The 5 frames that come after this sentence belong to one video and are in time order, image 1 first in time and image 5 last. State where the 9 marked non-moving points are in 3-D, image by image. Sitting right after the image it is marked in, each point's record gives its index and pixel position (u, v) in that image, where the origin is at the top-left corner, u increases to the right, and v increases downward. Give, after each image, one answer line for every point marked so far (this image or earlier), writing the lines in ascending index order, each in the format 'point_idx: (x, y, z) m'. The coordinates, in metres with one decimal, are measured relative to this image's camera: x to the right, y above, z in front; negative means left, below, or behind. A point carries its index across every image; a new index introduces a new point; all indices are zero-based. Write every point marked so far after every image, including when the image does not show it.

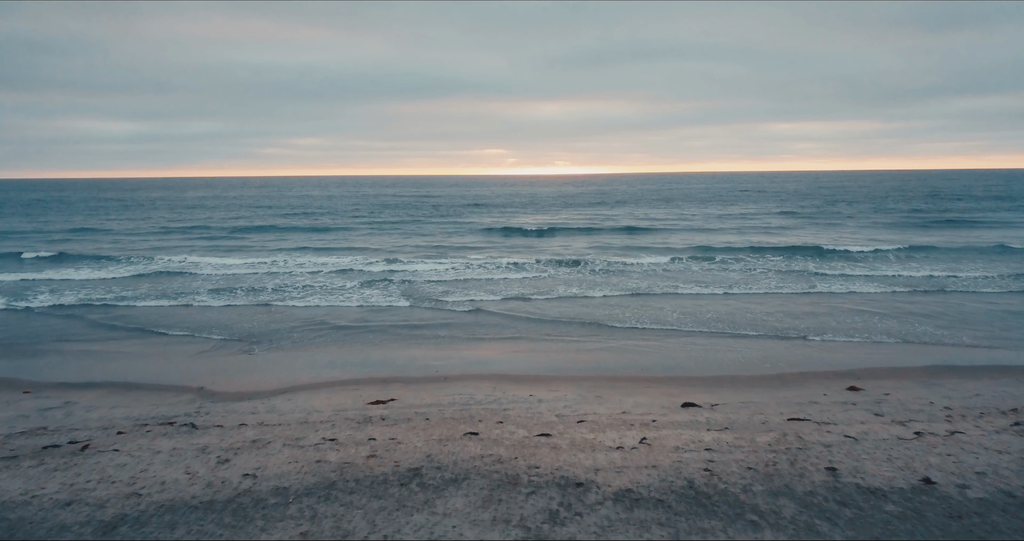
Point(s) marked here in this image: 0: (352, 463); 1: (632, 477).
0: (-1.7, -2.1, +8.3) m
1: (+1.2, -2.1, +7.6) m
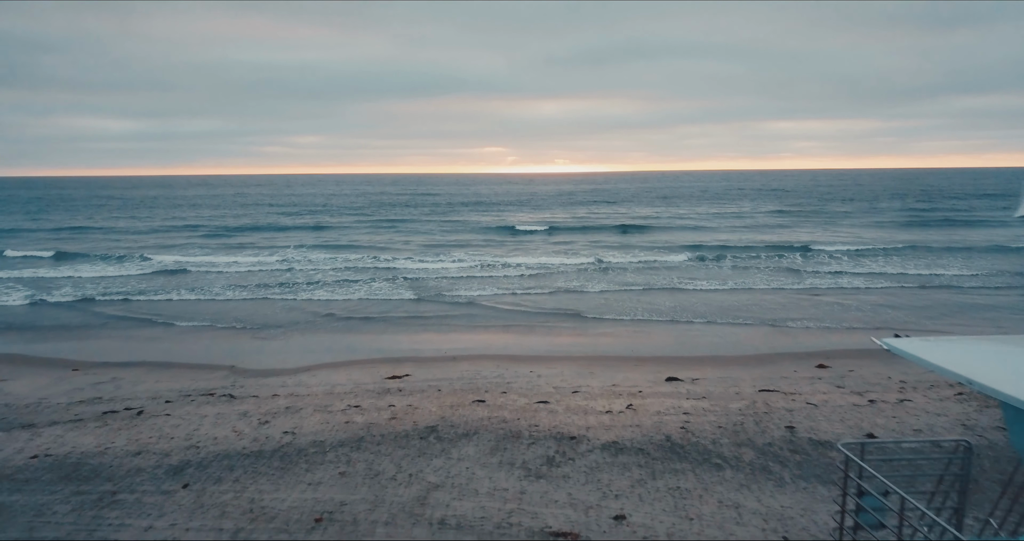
0: (-1.7, -1.9, +9.5) m
1: (+1.2, -1.9, +8.9) m
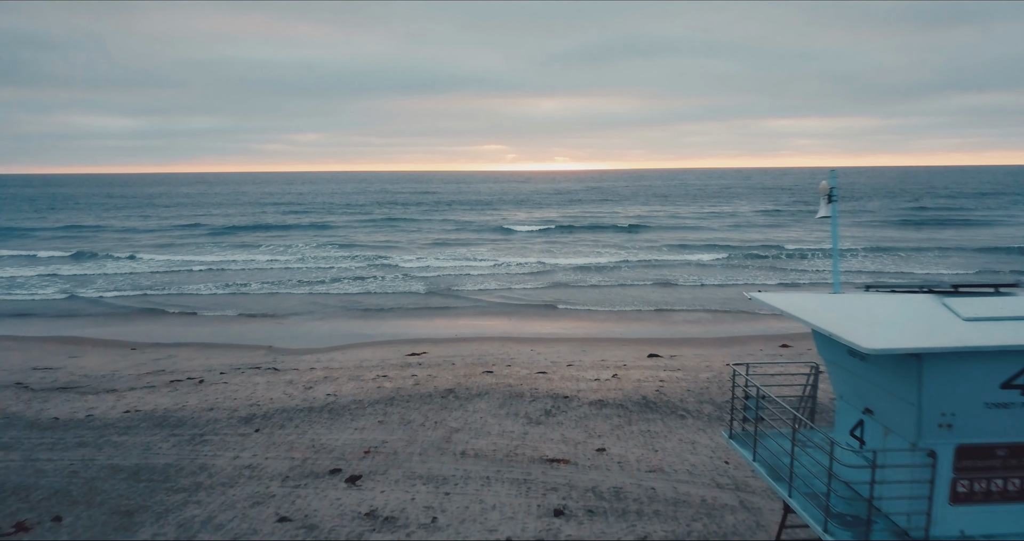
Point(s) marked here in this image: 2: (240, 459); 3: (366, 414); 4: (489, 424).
0: (-1.6, -1.8, +11.4) m
1: (+1.3, -1.8, +10.8) m
2: (-3.0, -2.1, +8.4) m
3: (-1.9, -1.9, +10.0) m
4: (-0.3, -1.9, +9.4) m
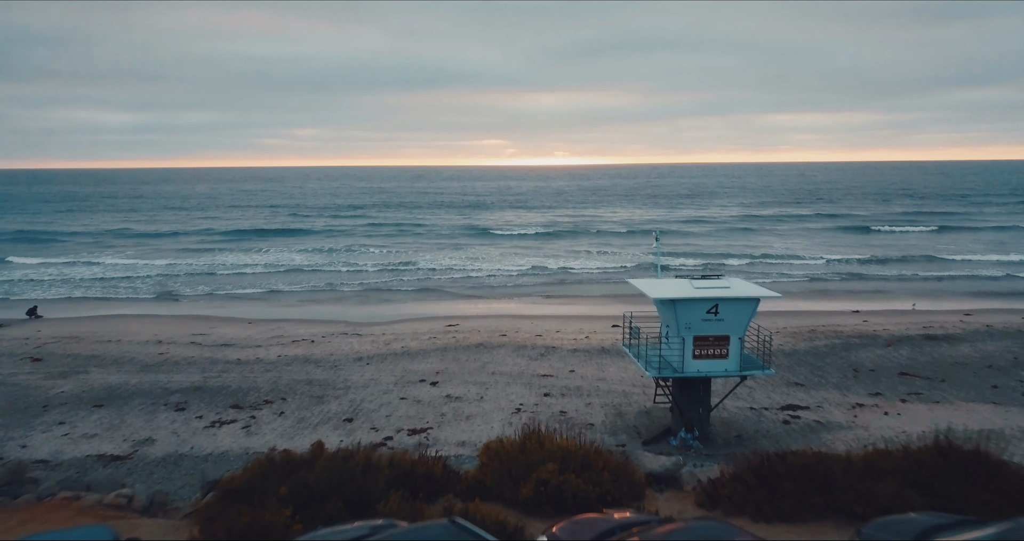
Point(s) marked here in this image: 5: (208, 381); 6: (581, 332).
0: (-1.5, -1.7, +17.7) m
1: (+1.5, -1.7, +17.0) m
2: (-2.9, -2.1, +14.7) m
3: (-1.8, -1.8, +16.2) m
4: (-0.1, -1.9, +15.6) m
5: (-5.8, -2.1, +14.5) m
6: (+1.7, -1.6, +18.9) m
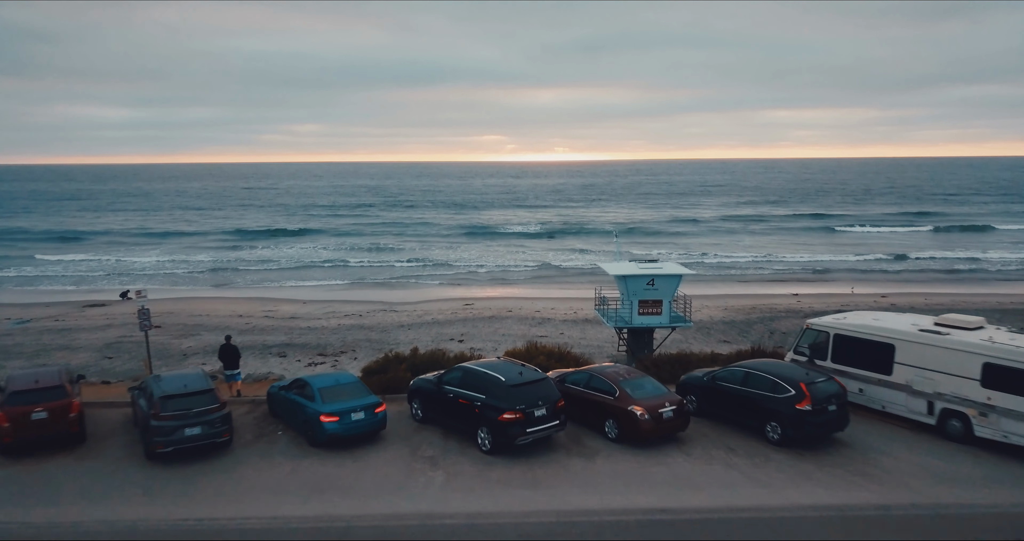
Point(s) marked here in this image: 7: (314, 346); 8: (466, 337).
0: (-1.3, -1.4, +22.8) m
1: (+1.6, -1.4, +22.2) m
2: (-2.7, -1.8, +19.8) m
3: (-1.6, -1.5, +21.4) m
4: (0.0, -1.6, +20.8) m
5: (-5.7, -1.8, +19.6) m
6: (+1.9, -1.2, +24.1) m
7: (-5.0, -1.9, +18.9) m
8: (-1.2, -1.8, +19.7) m
